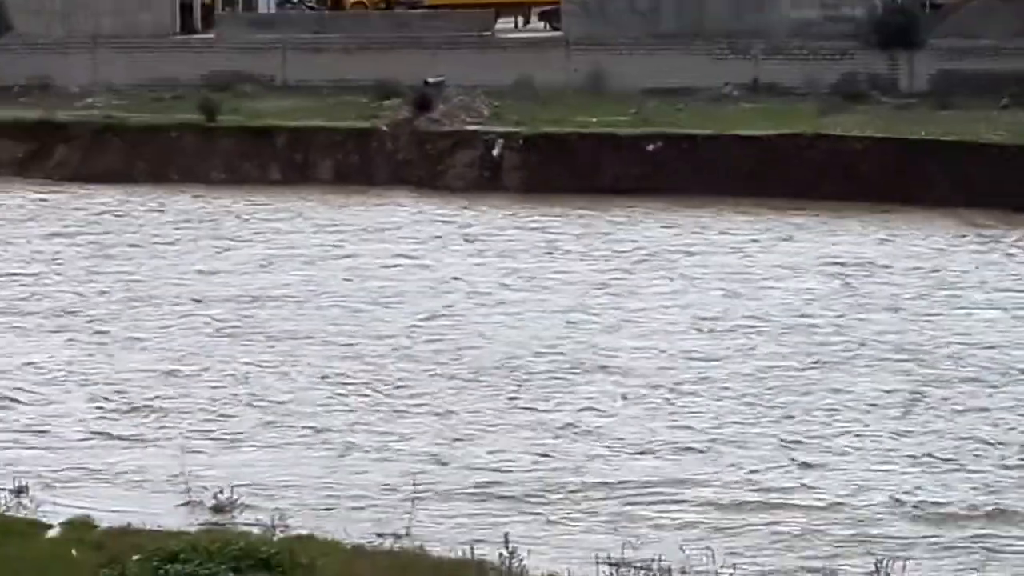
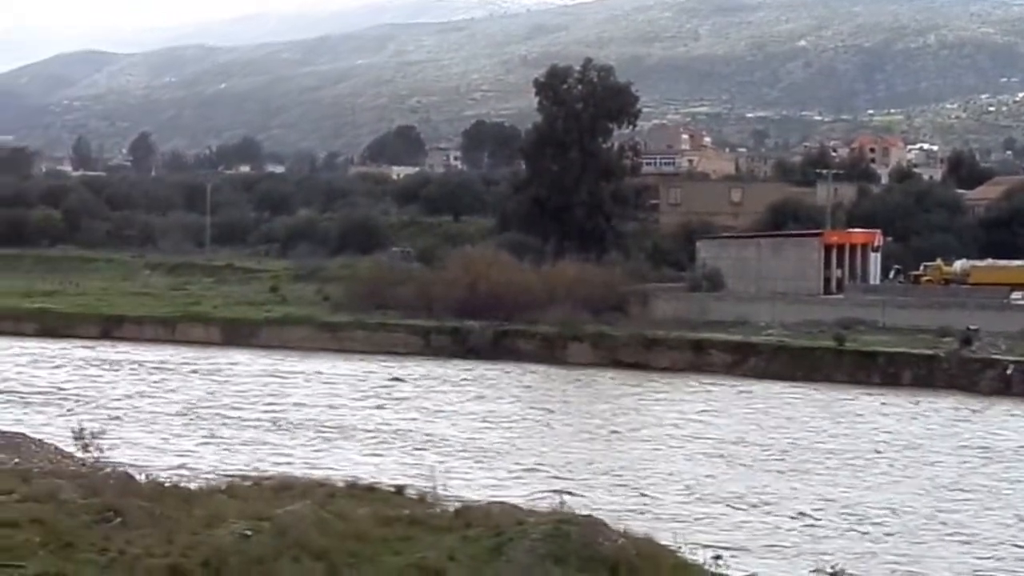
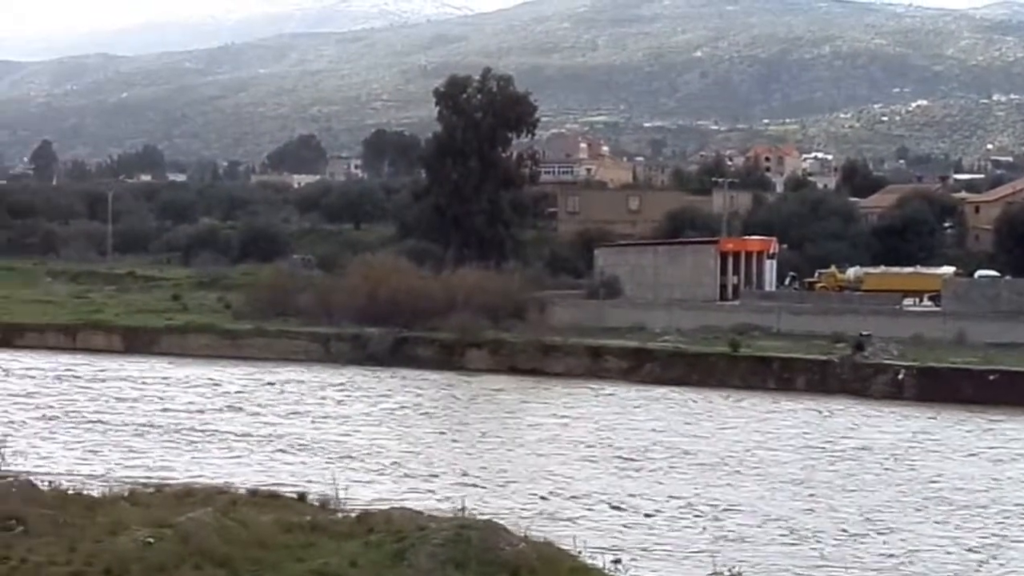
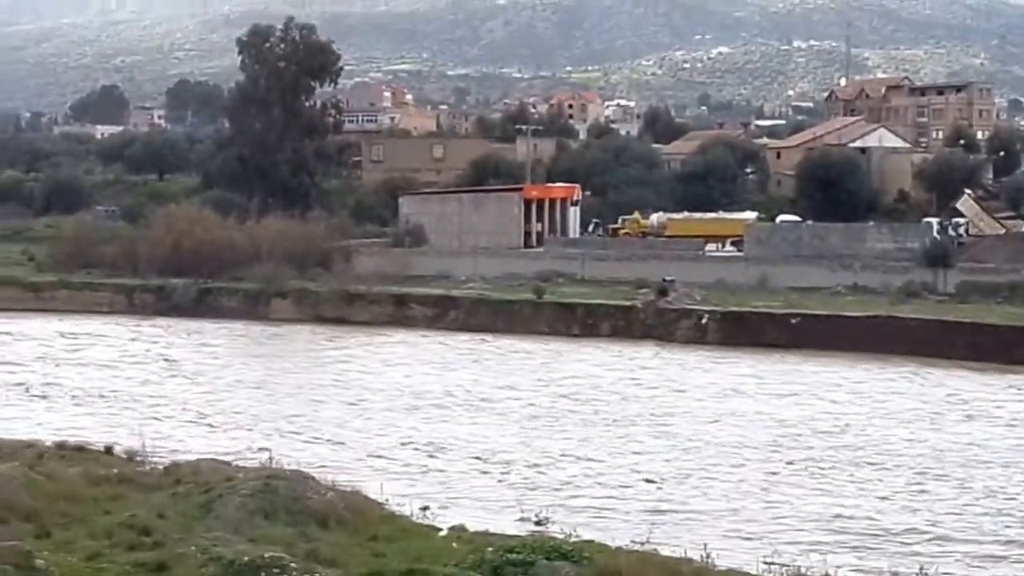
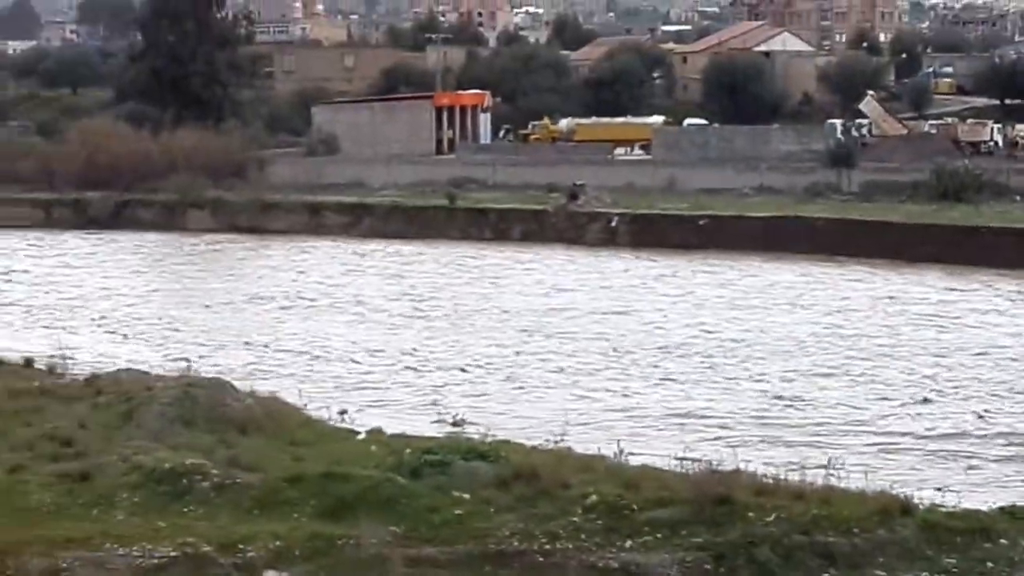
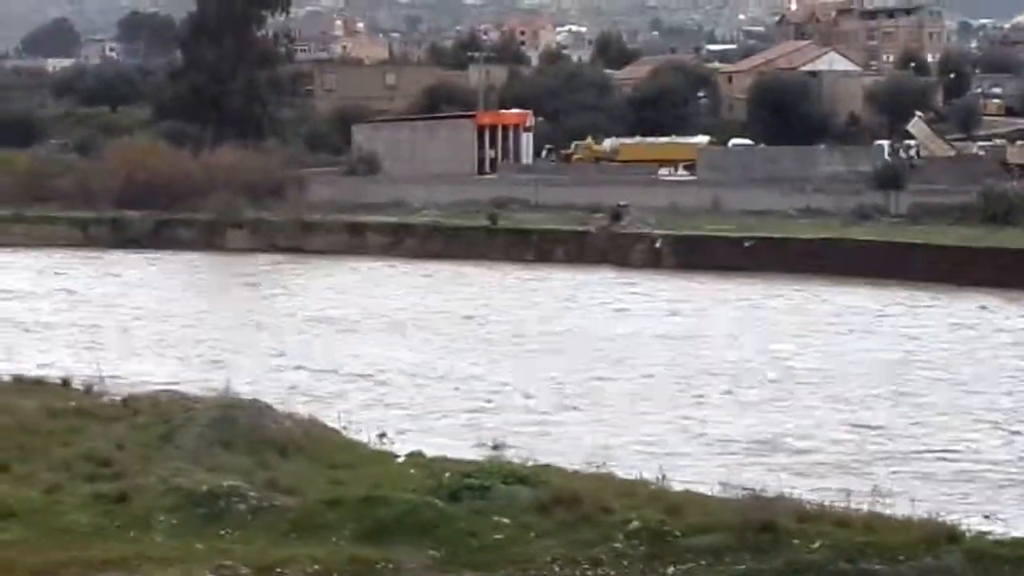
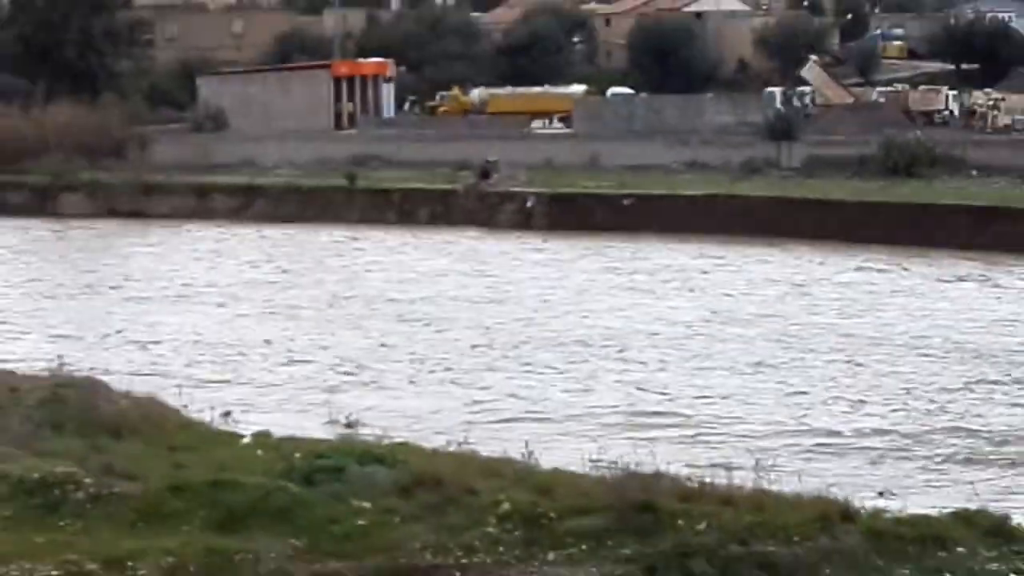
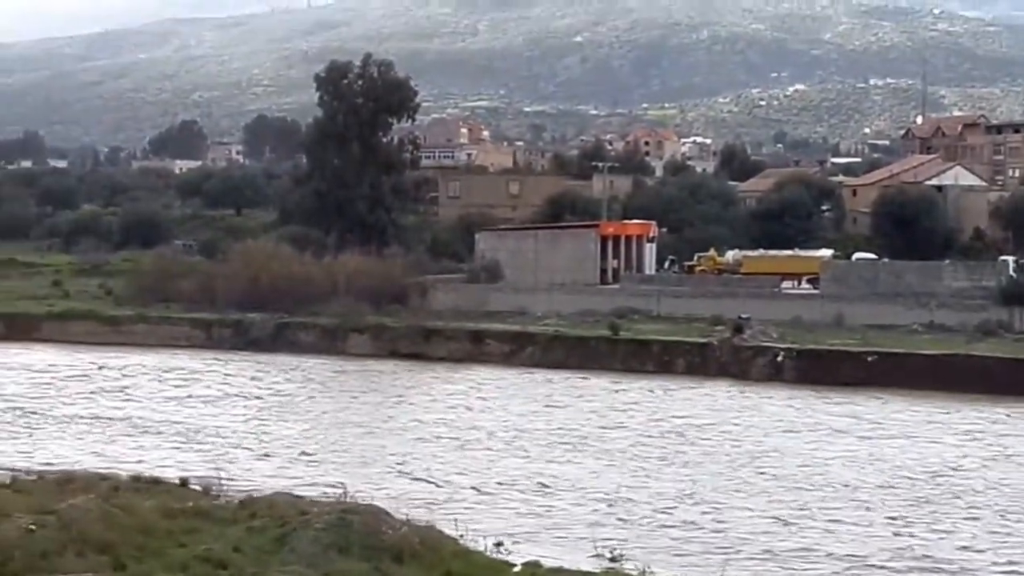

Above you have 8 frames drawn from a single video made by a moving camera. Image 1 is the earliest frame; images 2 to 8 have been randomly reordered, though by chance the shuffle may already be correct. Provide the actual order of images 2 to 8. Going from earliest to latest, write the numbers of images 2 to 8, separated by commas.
7, 5, 6, 4, 8, 3, 2
